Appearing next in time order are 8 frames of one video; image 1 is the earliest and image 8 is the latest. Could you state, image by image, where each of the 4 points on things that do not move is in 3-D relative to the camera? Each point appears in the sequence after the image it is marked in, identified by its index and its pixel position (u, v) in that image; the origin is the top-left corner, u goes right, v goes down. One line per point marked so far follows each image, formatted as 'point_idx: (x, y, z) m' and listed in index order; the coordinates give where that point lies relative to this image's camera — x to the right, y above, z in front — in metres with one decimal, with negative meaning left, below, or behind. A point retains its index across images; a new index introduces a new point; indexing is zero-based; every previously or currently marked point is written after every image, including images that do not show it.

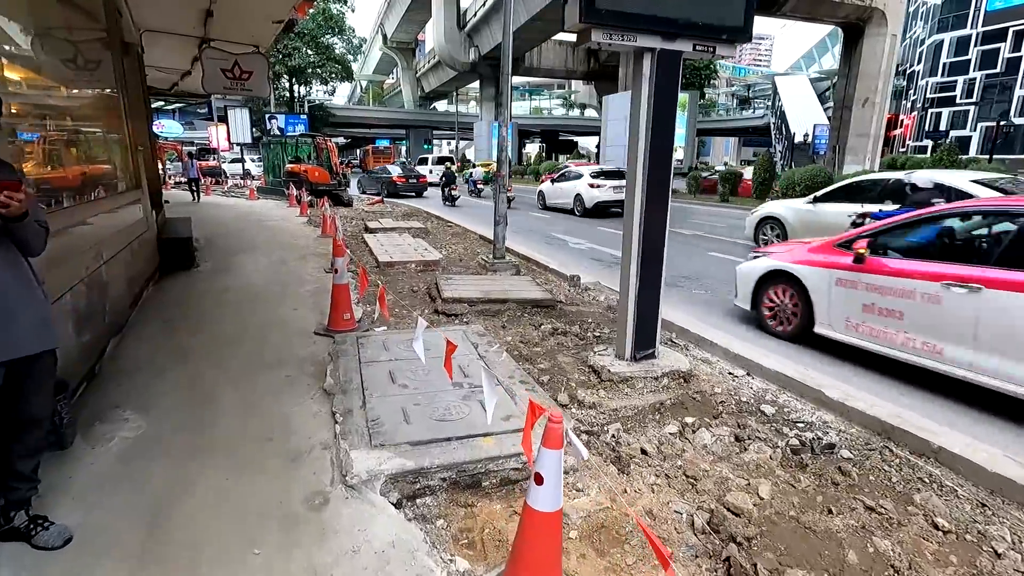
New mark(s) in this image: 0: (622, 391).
0: (+0.8, -0.7, +3.7) m
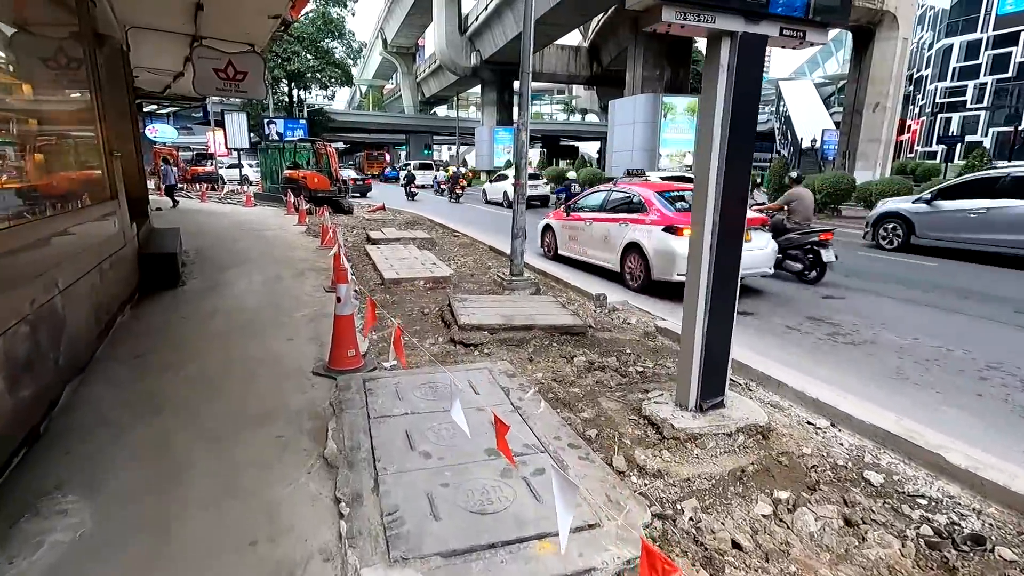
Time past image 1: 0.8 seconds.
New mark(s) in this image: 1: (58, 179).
0: (+1.0, -0.9, +3.0) m
1: (-3.5, +0.8, +4.2) m
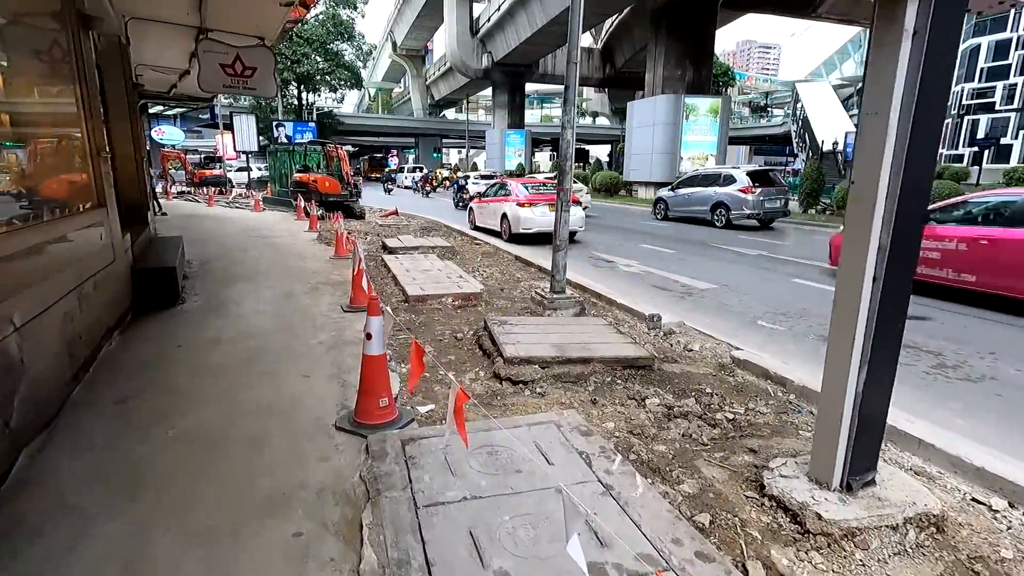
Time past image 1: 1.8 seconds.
0: (+1.4, -1.1, +2.2) m
1: (-3.0, +0.7, +3.4) m
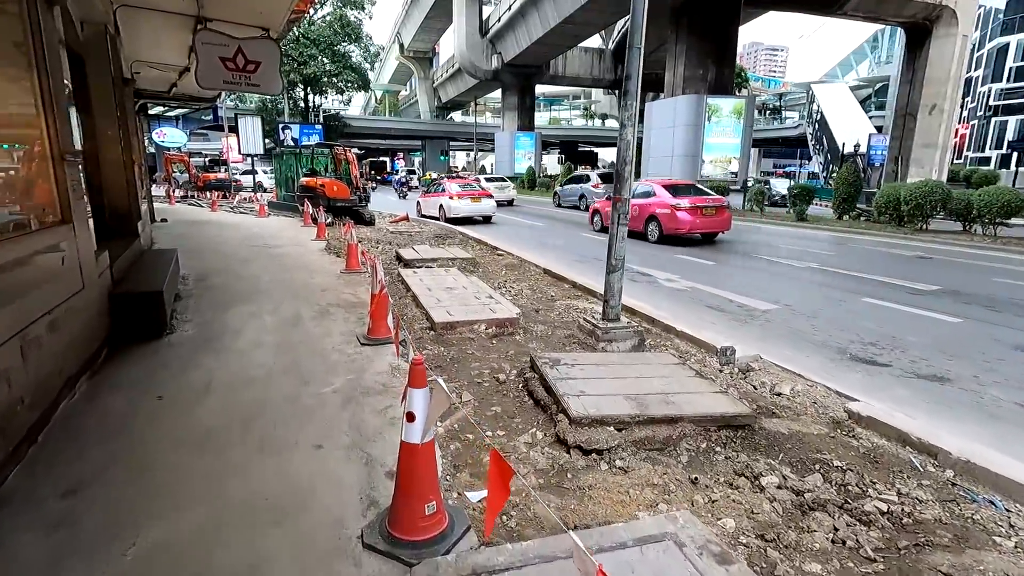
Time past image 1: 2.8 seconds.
0: (+1.8, -1.3, +1.3) m
1: (-2.6, +0.4, +2.6) m
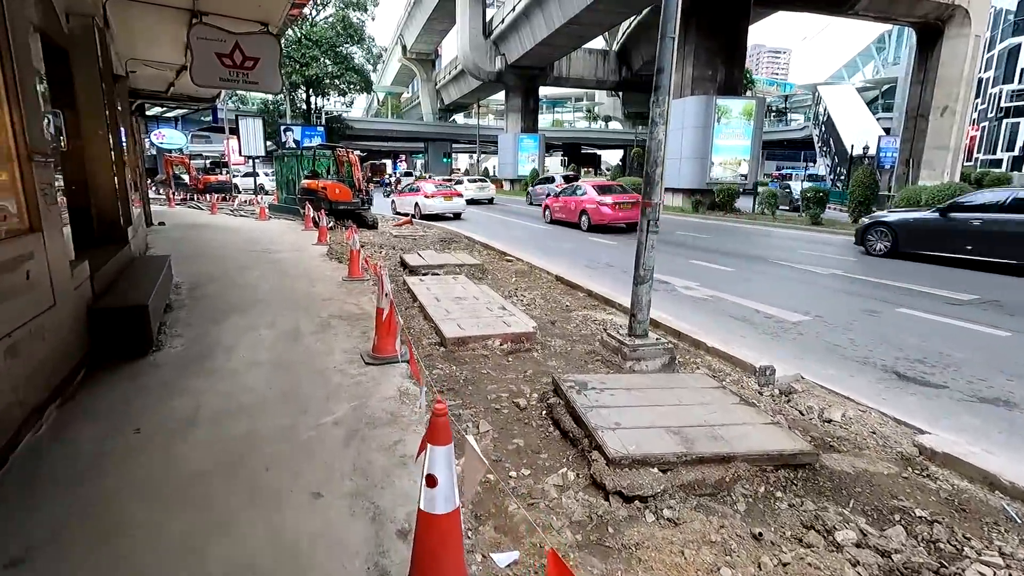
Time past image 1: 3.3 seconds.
0: (+1.9, -1.4, +0.9) m
1: (-2.5, +0.3, +2.2) m
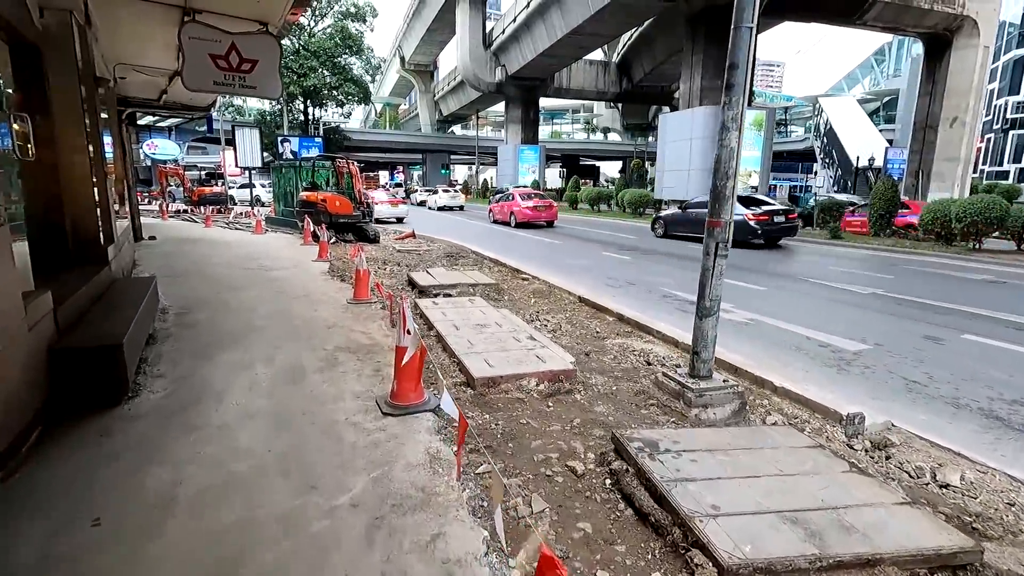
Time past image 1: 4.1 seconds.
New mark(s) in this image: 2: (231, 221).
0: (+2.3, -1.6, +0.2) m
1: (-2.2, +0.1, +1.5) m
2: (-10.0, +2.4, +19.4) m
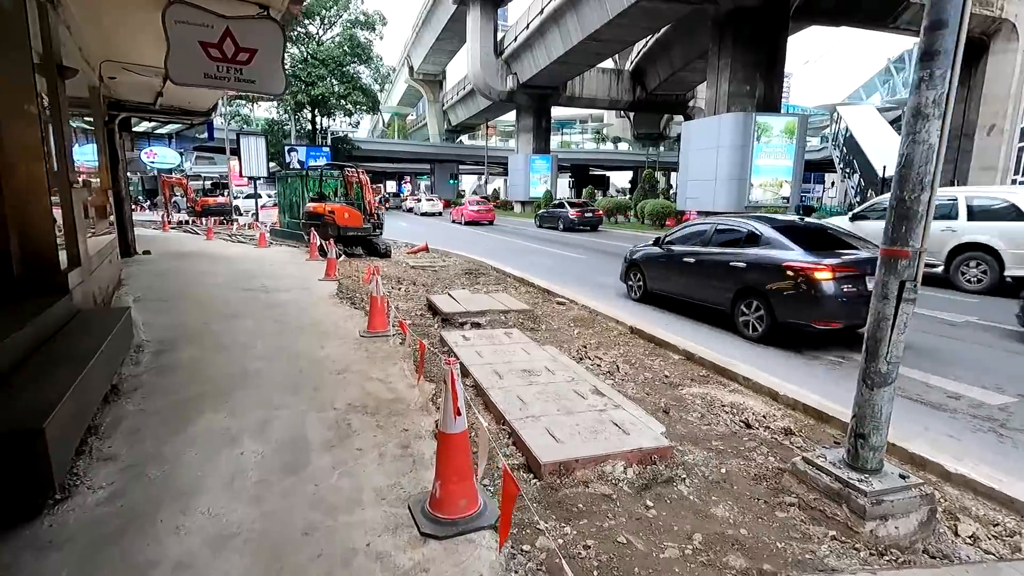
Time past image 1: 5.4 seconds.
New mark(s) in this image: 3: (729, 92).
0: (+2.7, -1.8, -1.0) m
1: (-1.7, -0.1, +0.4) m
2: (-9.4, +1.8, +18.4) m
3: (+8.0, +7.2, +19.9) m
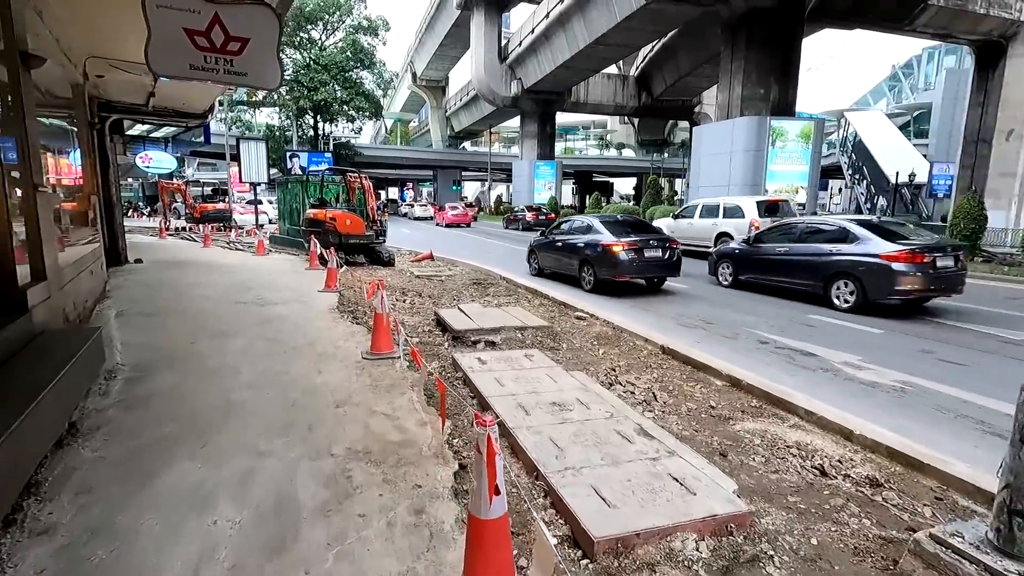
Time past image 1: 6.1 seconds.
0: (+2.9, -1.9, -1.7) m
1: (-1.6, -0.2, -0.3) m
2: (-9.2, +1.5, +17.8) m
3: (+8.2, +6.9, +19.3) m
